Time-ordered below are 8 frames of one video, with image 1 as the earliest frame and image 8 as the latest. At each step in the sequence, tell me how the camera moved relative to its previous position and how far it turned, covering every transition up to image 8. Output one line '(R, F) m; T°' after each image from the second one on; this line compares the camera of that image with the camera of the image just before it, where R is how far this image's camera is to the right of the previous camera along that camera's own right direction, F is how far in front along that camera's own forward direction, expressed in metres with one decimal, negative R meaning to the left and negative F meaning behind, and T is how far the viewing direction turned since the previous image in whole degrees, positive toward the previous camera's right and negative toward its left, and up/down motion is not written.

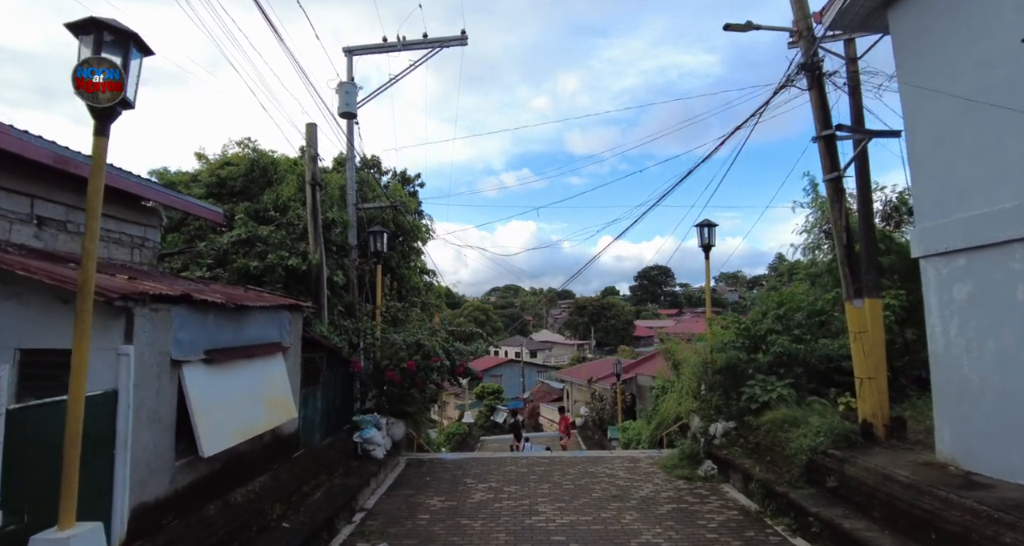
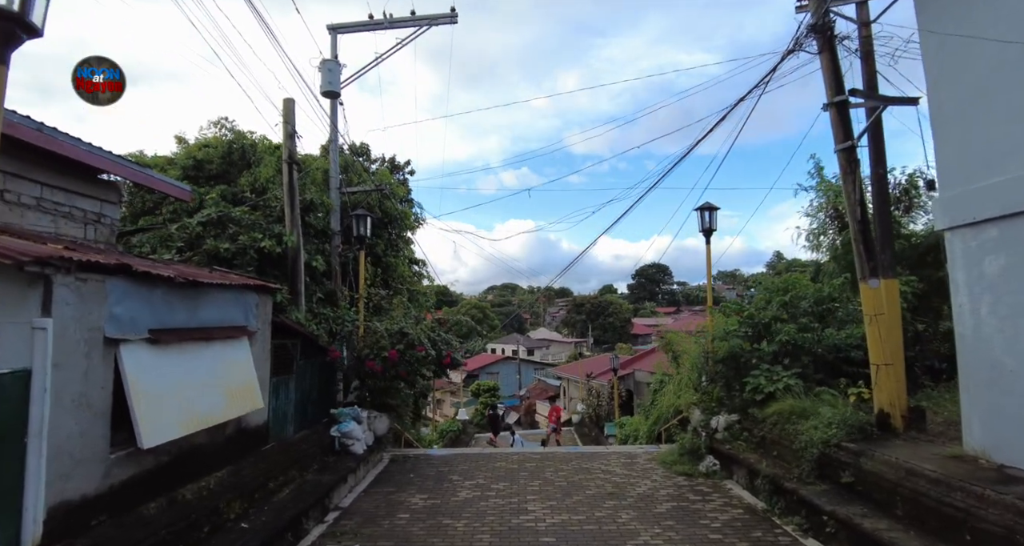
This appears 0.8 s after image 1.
(+0.1, +0.5) m; 0°
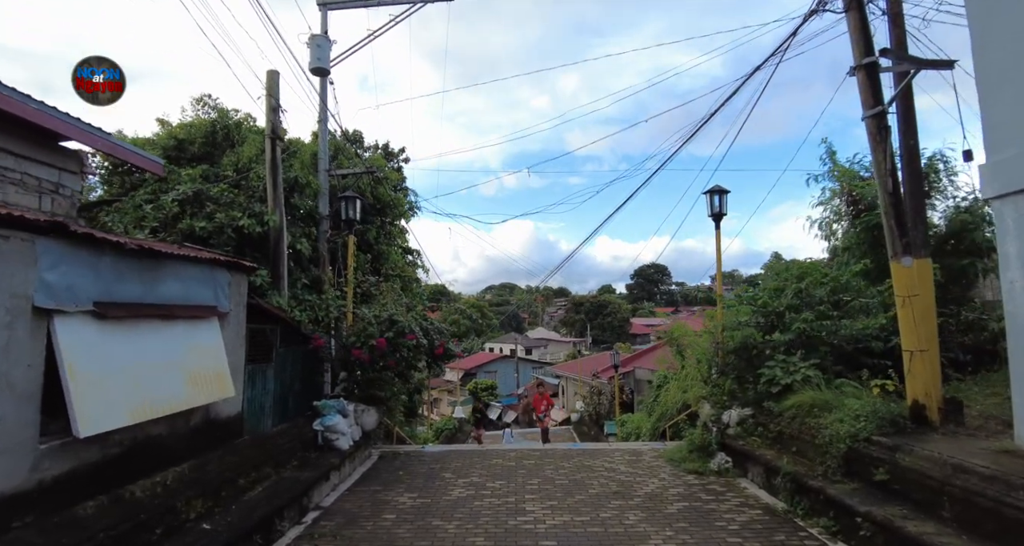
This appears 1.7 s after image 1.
(0.0, +0.6) m; 0°
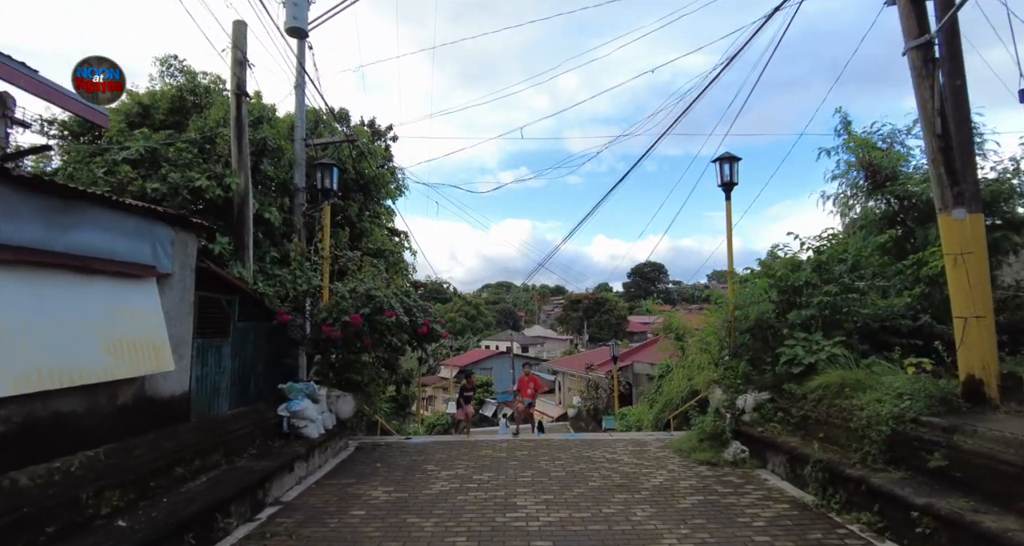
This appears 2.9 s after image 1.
(+0.1, +0.8) m; 0°
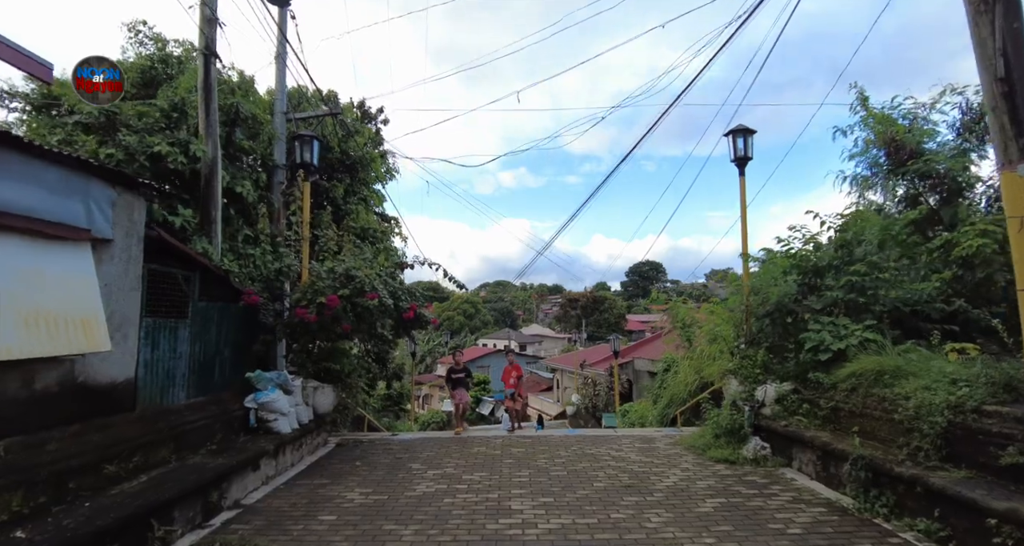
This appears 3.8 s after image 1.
(0.0, +0.7) m; 0°
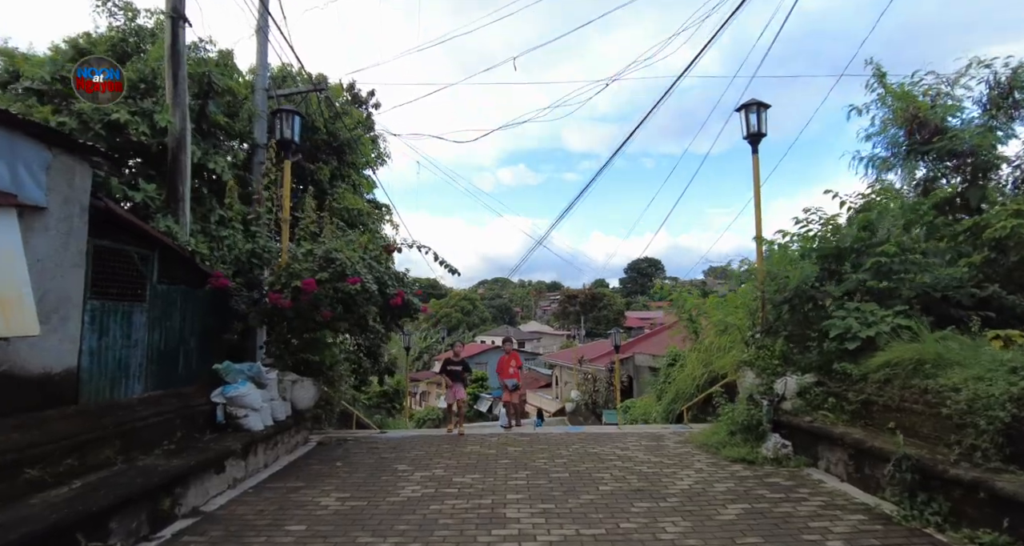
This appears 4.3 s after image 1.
(0.0, +0.6) m; 0°
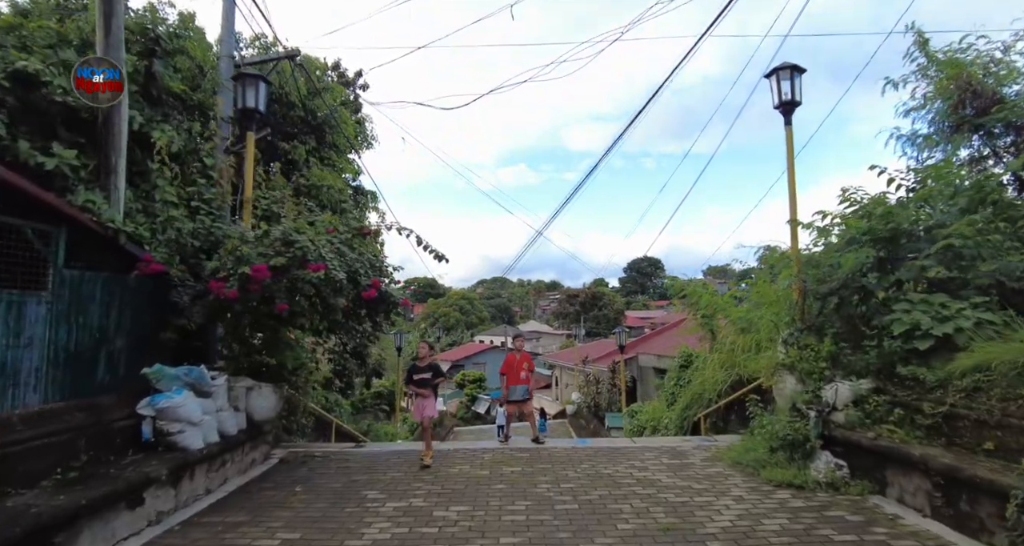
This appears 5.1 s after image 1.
(0.0, +1.0) m; 0°
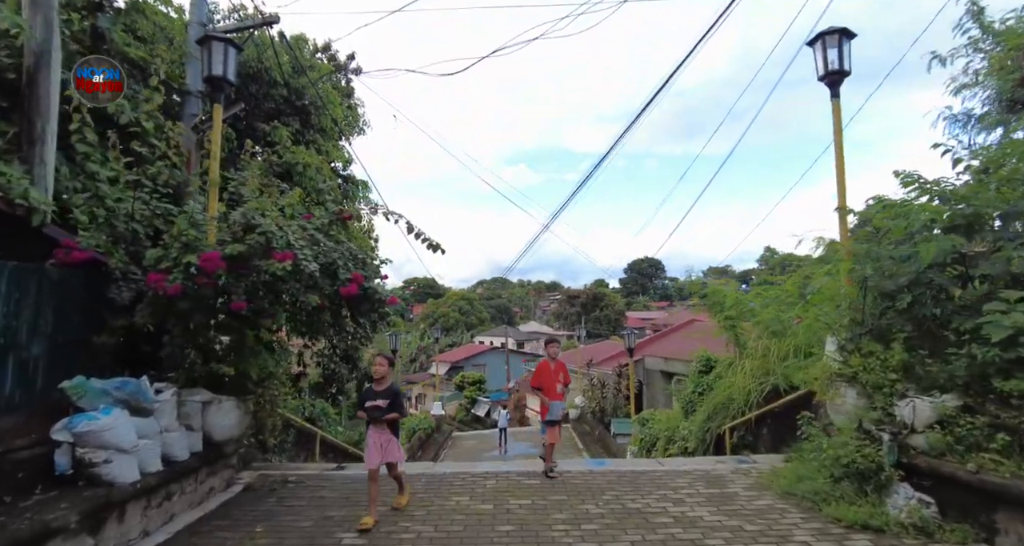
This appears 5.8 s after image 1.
(-0.1, +0.8) m; 0°
